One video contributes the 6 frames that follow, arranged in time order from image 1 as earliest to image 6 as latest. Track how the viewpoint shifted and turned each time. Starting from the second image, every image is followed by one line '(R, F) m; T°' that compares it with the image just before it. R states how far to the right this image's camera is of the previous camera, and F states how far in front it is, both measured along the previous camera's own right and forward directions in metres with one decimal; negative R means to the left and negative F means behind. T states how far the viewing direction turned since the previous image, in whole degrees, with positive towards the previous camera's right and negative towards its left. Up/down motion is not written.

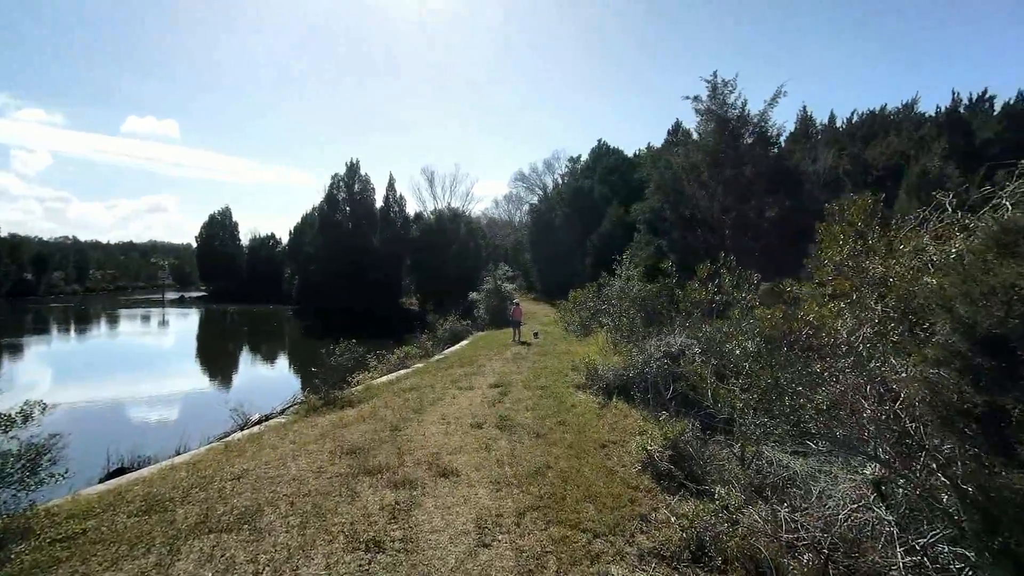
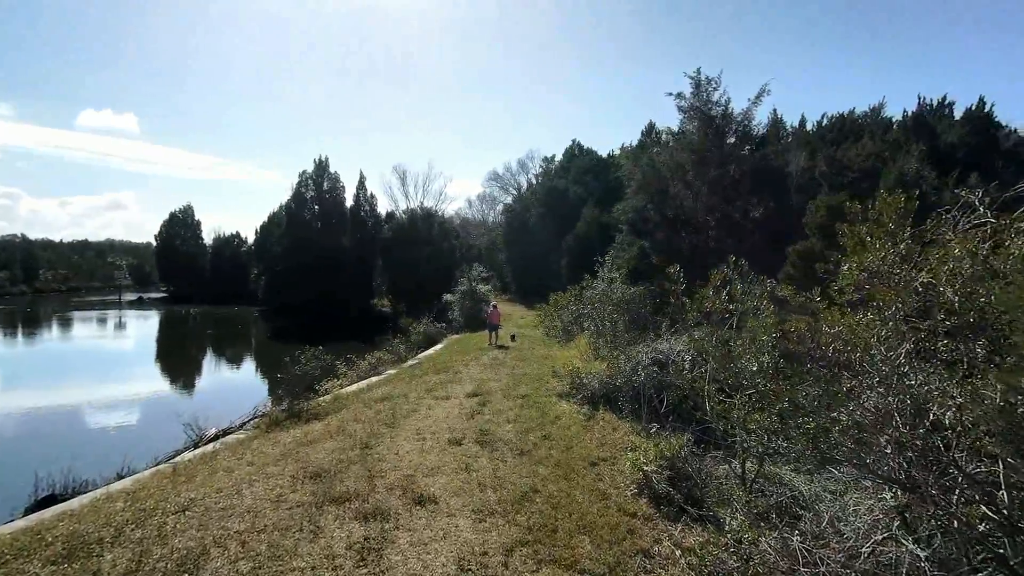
(-0.1, +0.6) m; +3°
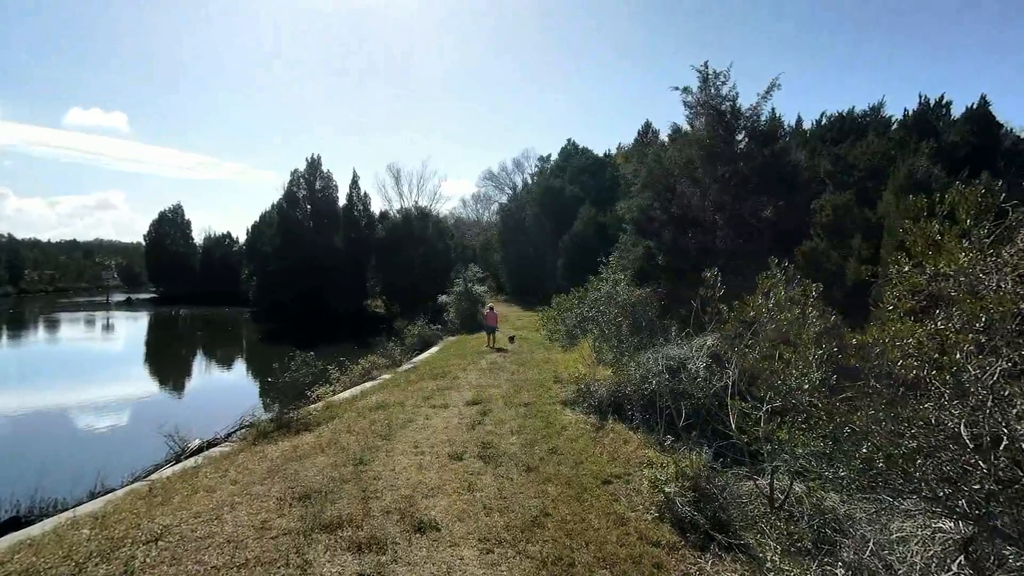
(-0.1, +0.5) m; +1°
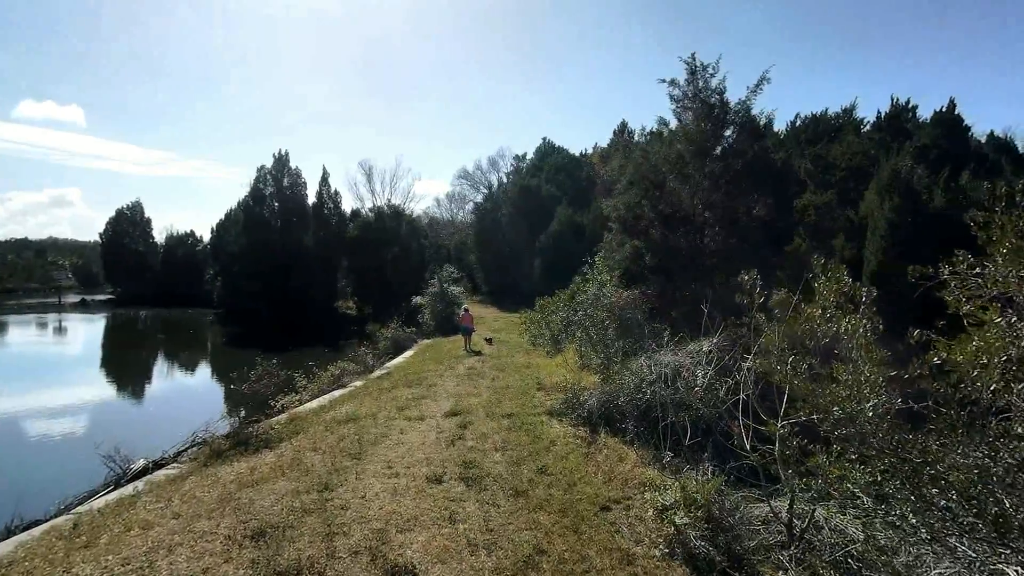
(-0.1, +0.7) m; +3°
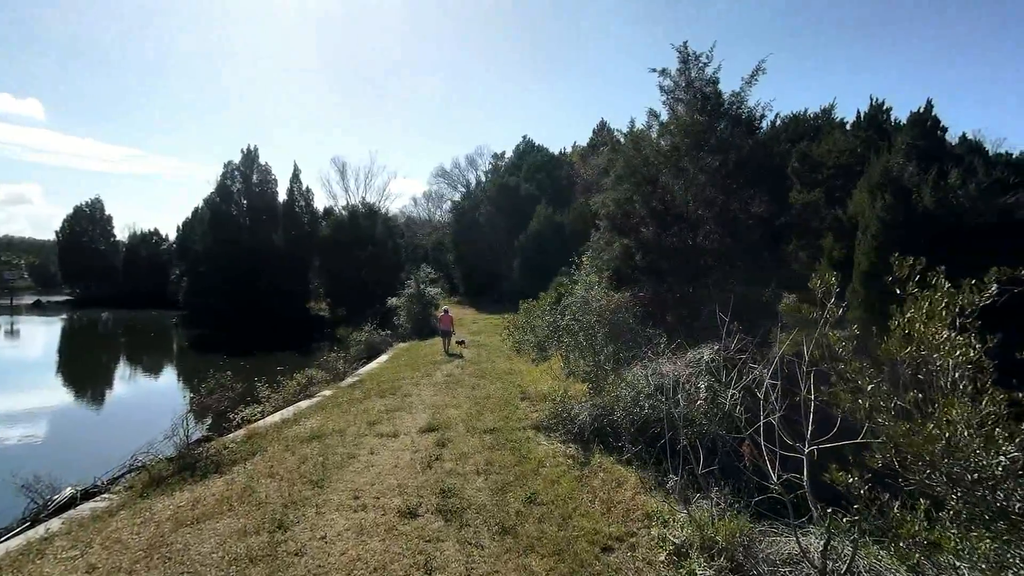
(-0.1, +0.8) m; +2°
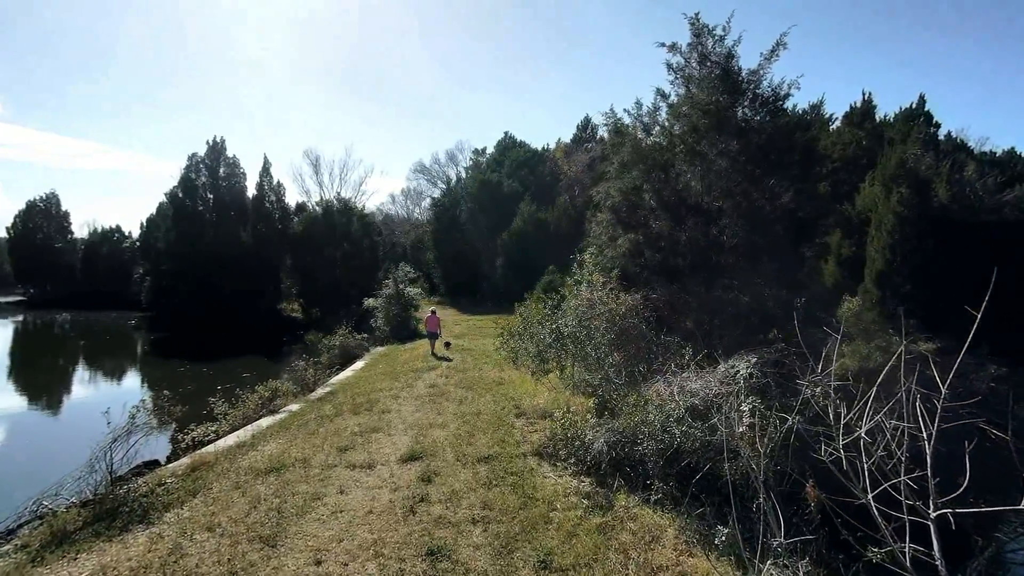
(-0.3, +1.3) m; +2°
